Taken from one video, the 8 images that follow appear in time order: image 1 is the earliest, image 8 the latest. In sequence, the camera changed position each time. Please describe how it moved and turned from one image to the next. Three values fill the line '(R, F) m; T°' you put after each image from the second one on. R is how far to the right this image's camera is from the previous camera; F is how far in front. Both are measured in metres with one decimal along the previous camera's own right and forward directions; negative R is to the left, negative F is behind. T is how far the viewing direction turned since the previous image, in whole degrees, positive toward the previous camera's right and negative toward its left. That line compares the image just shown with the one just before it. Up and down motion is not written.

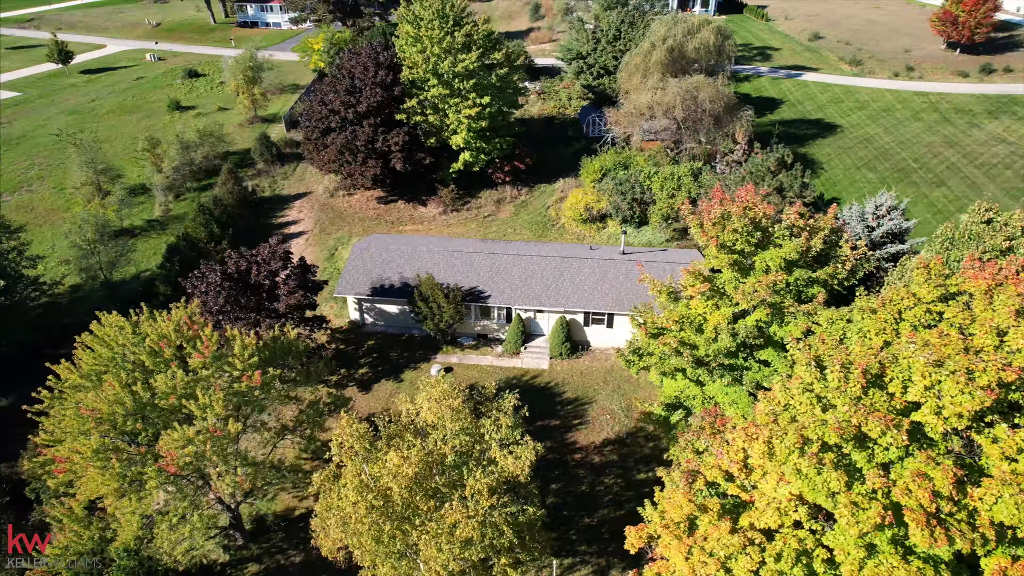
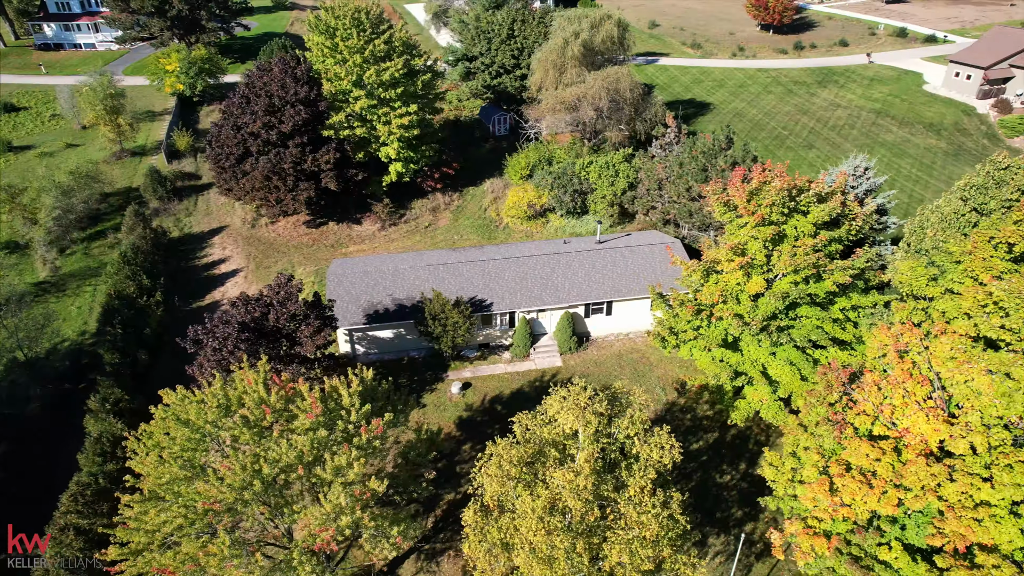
(-7.0, +1.1) m; +14°
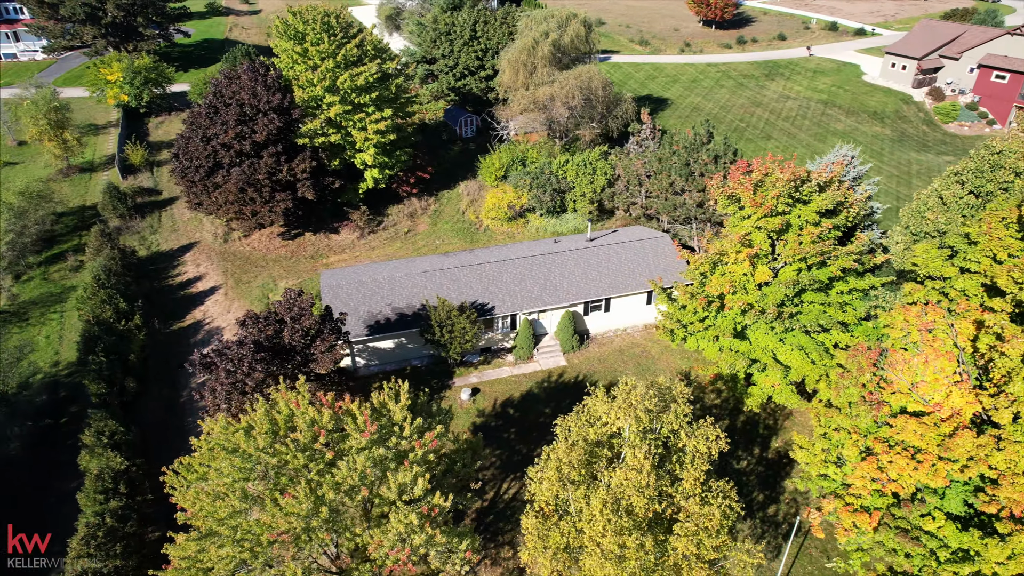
(-2.5, +0.2) m; +5°
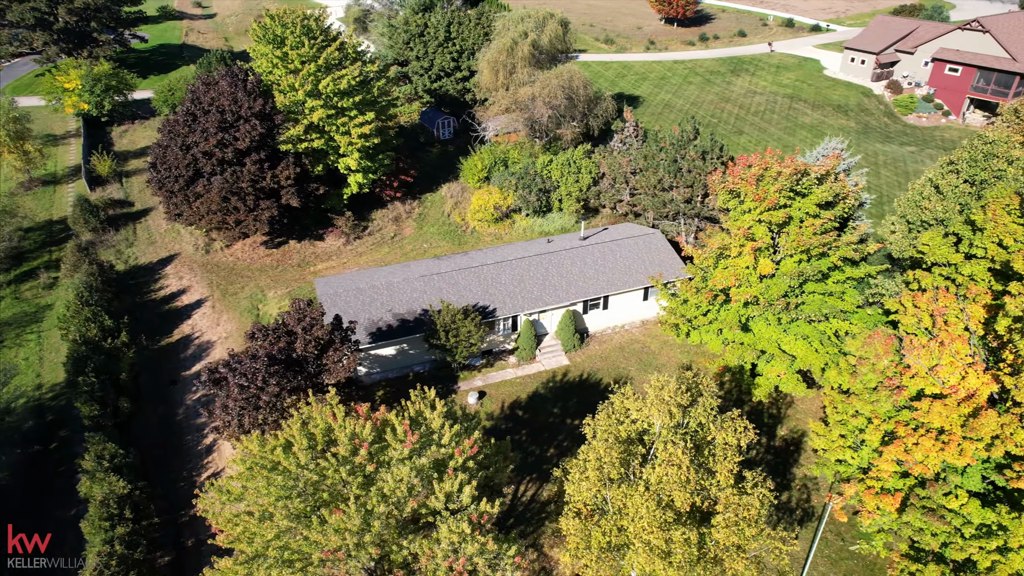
(-1.7, +0.1) m; +4°
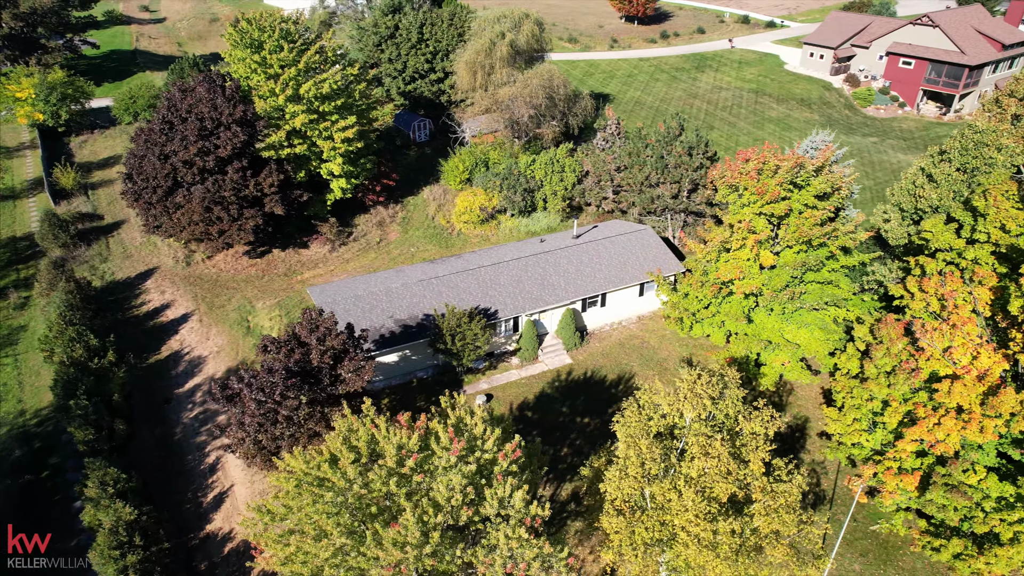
(-1.8, +0.1) m; +4°
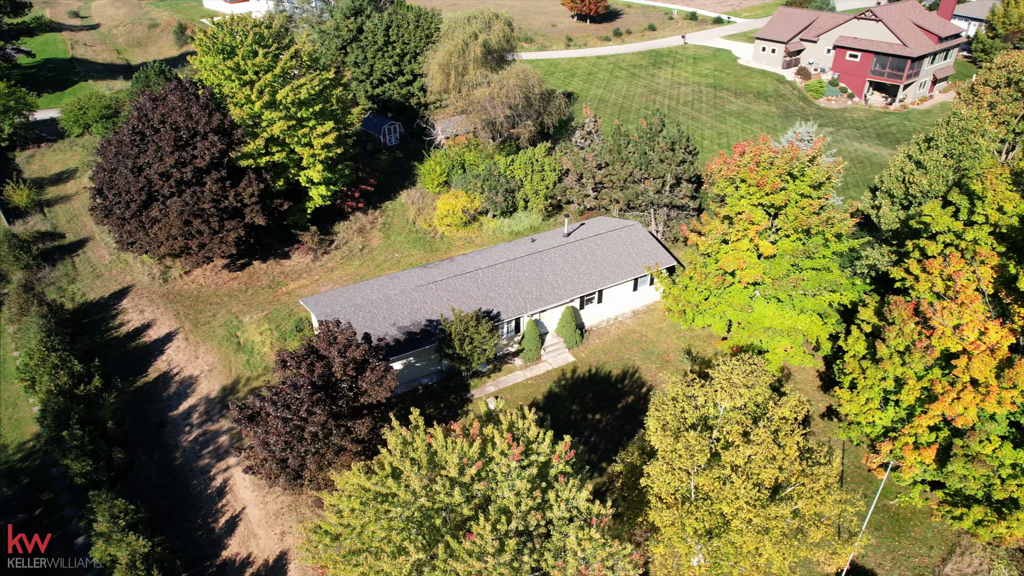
(-2.2, +0.2) m; +5°
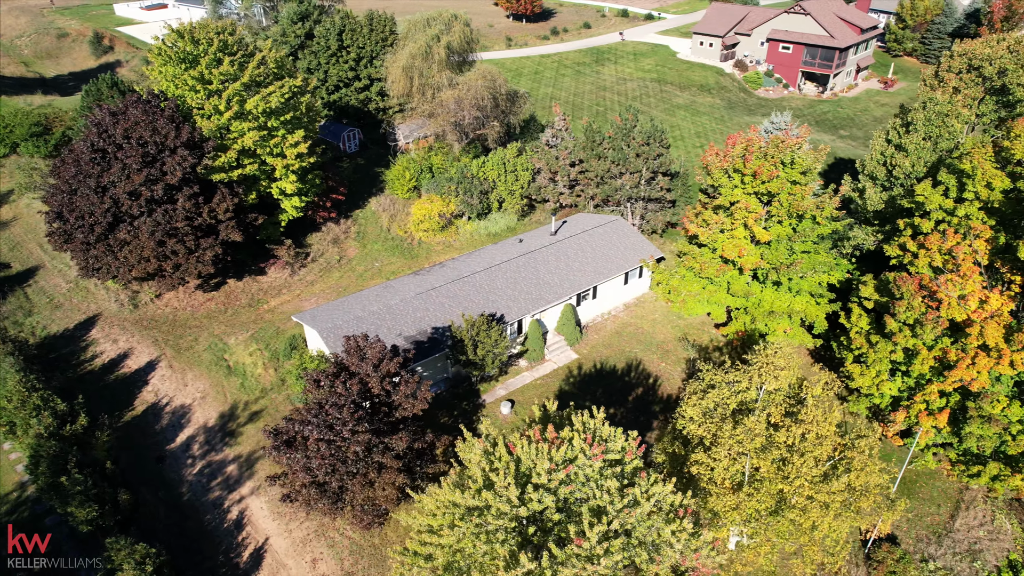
(-3.0, +0.3) m; +6°
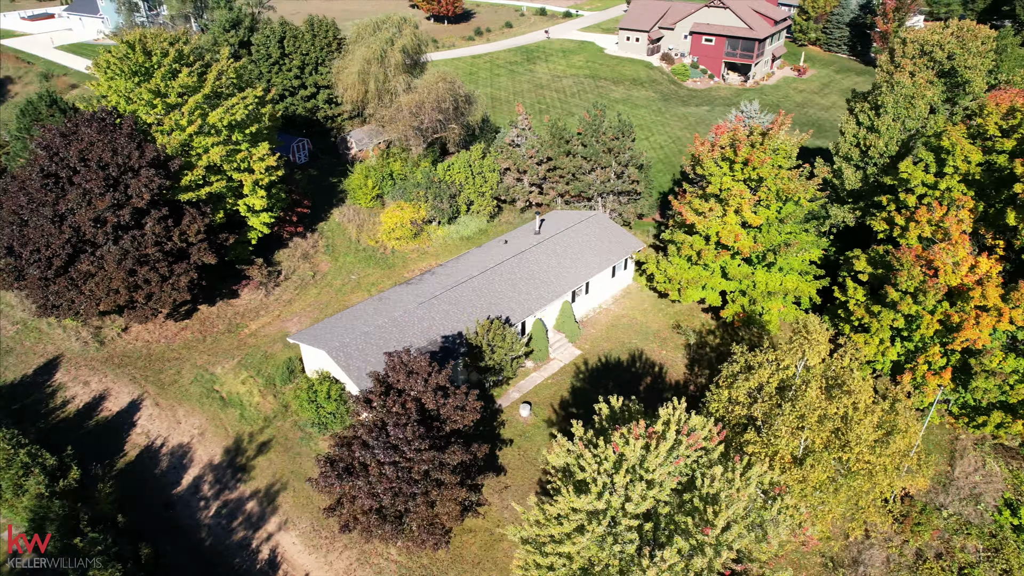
(-3.7, +0.4) m; +8°
